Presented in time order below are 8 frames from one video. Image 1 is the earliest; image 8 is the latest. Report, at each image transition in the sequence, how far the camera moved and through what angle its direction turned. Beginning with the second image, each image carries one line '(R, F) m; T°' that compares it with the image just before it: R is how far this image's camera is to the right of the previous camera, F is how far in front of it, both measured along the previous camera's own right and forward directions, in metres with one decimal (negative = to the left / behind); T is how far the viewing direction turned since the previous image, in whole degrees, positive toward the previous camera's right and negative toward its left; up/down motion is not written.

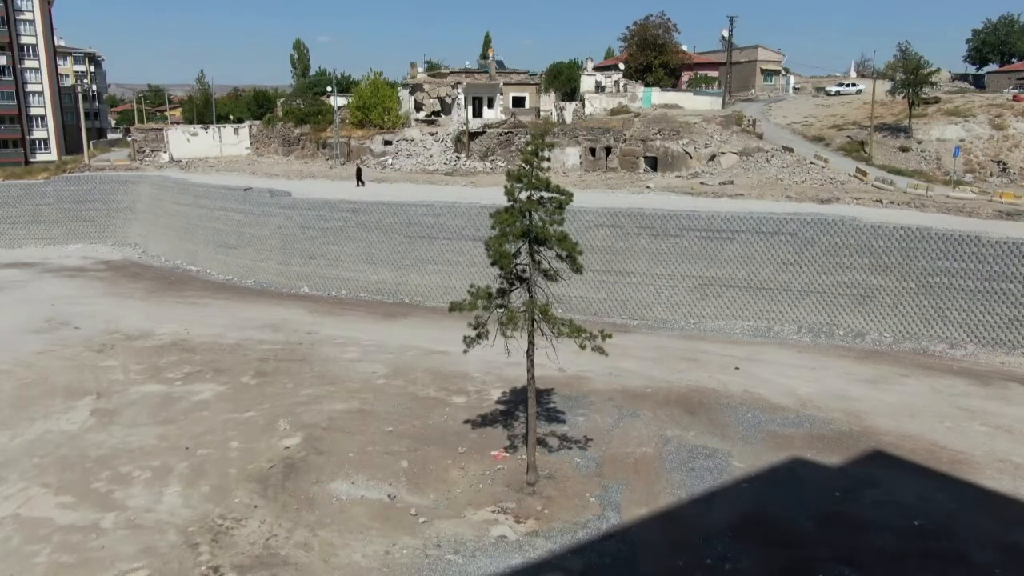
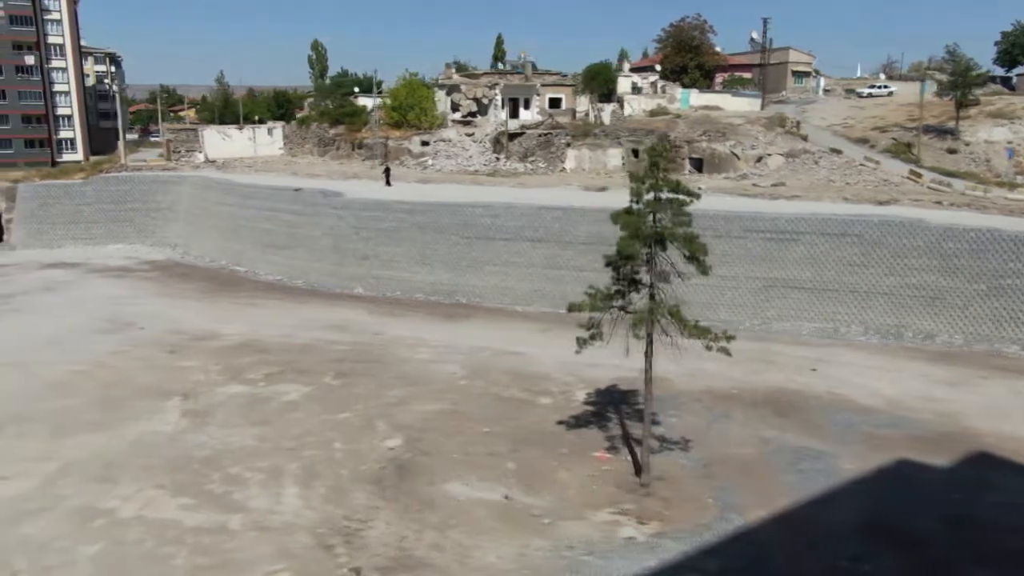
(-1.6, 0.0) m; 0°
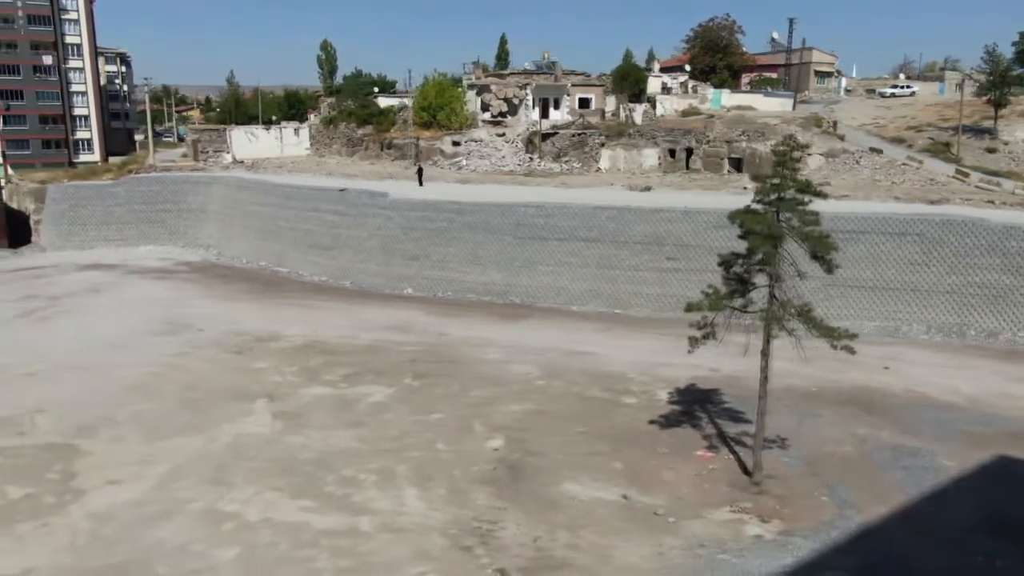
(-1.7, 0.0) m; +1°
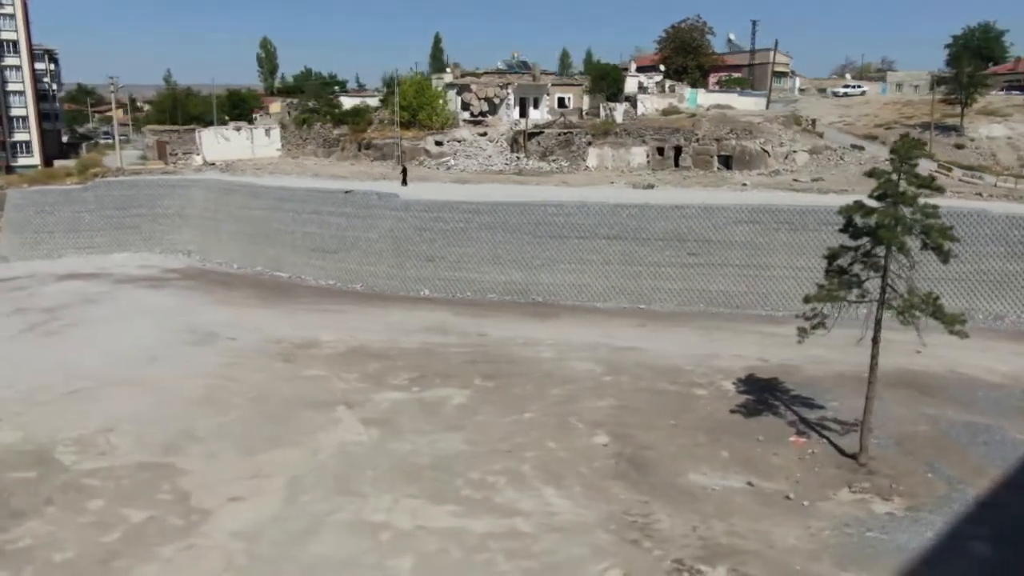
(-2.8, +0.1) m; +6°
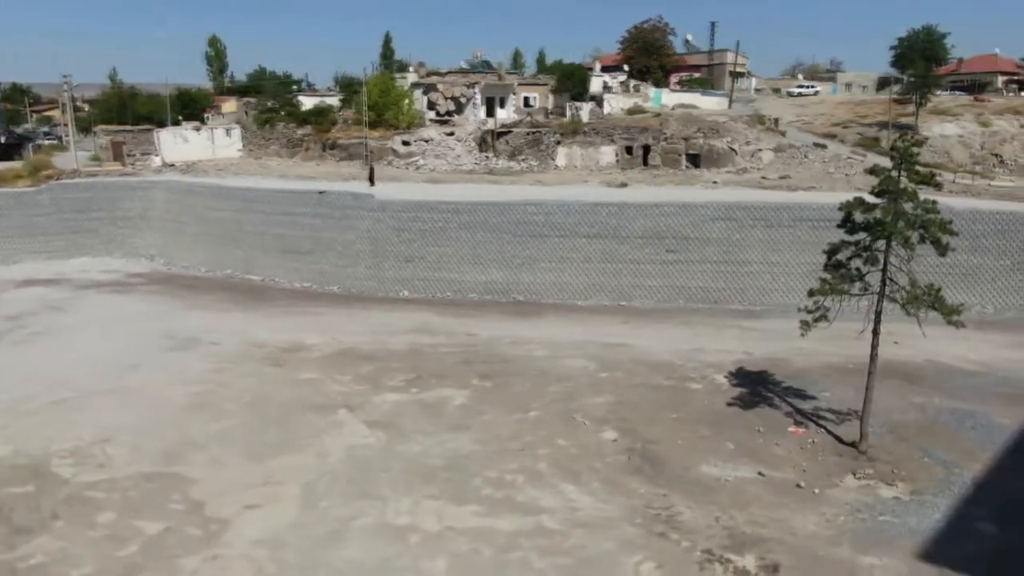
(-0.9, 0.0) m; +4°
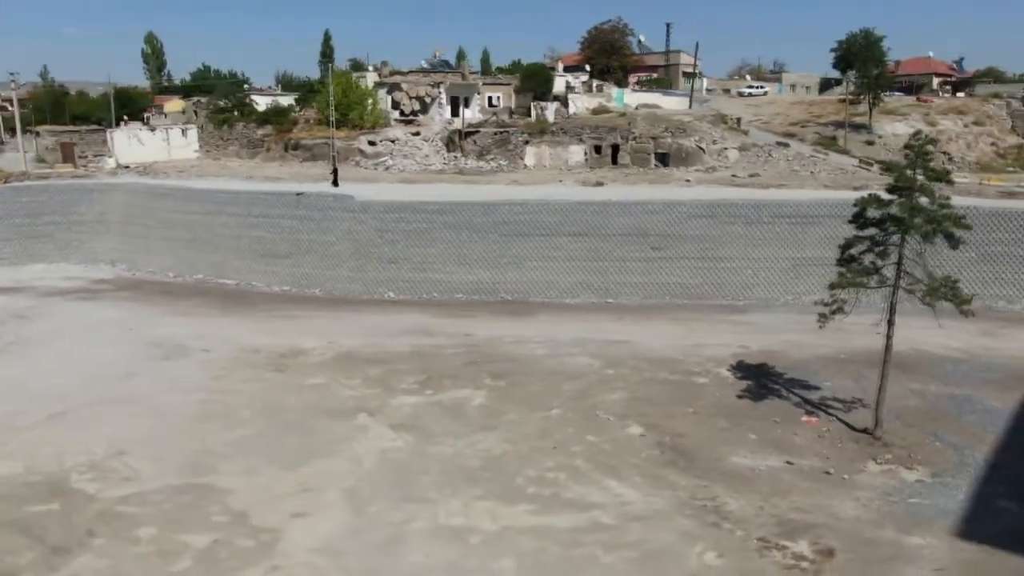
(-1.4, 0.0) m; +5°
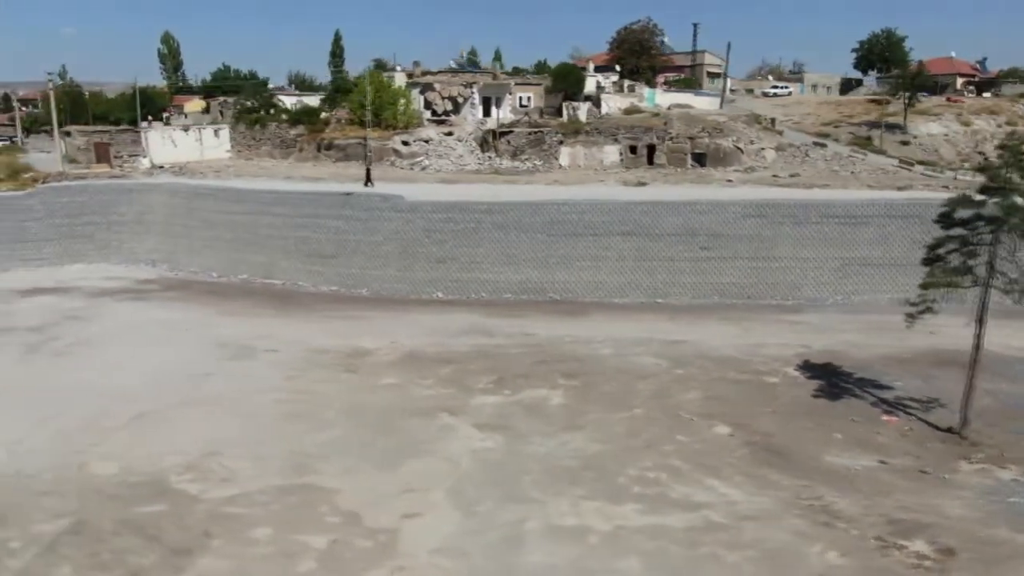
(-1.4, 0.0) m; 0°
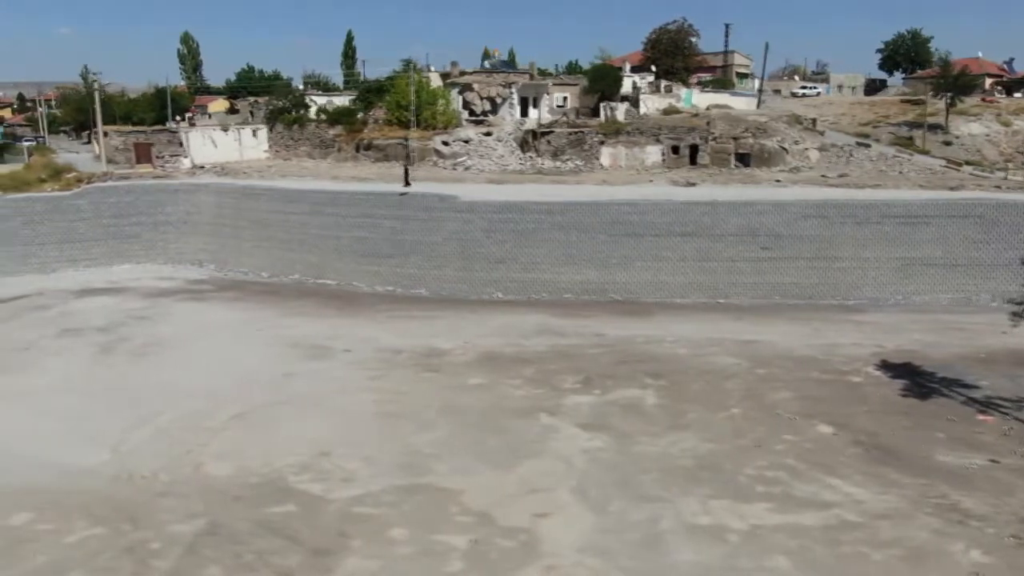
(-1.6, 0.0) m; 0°
